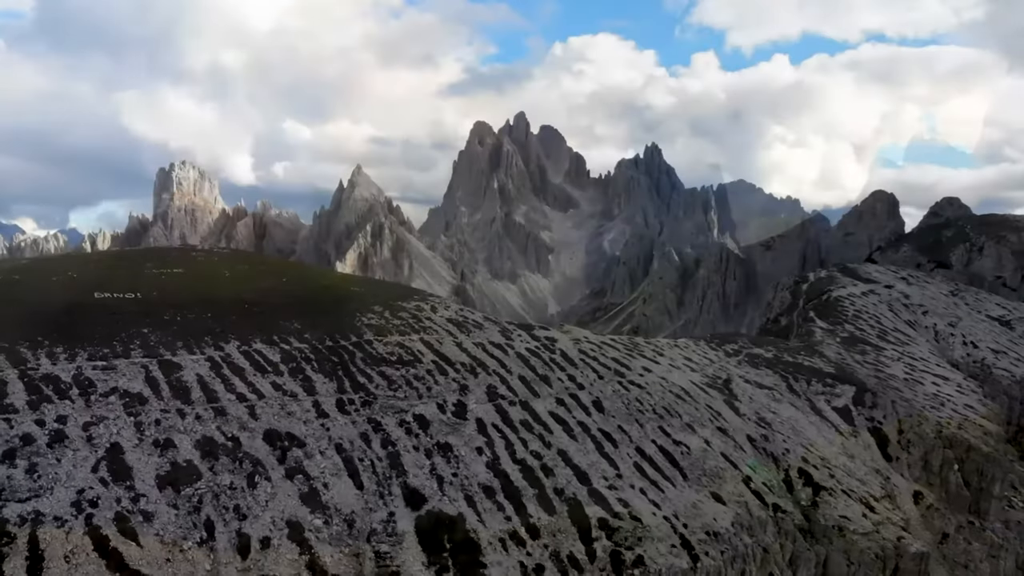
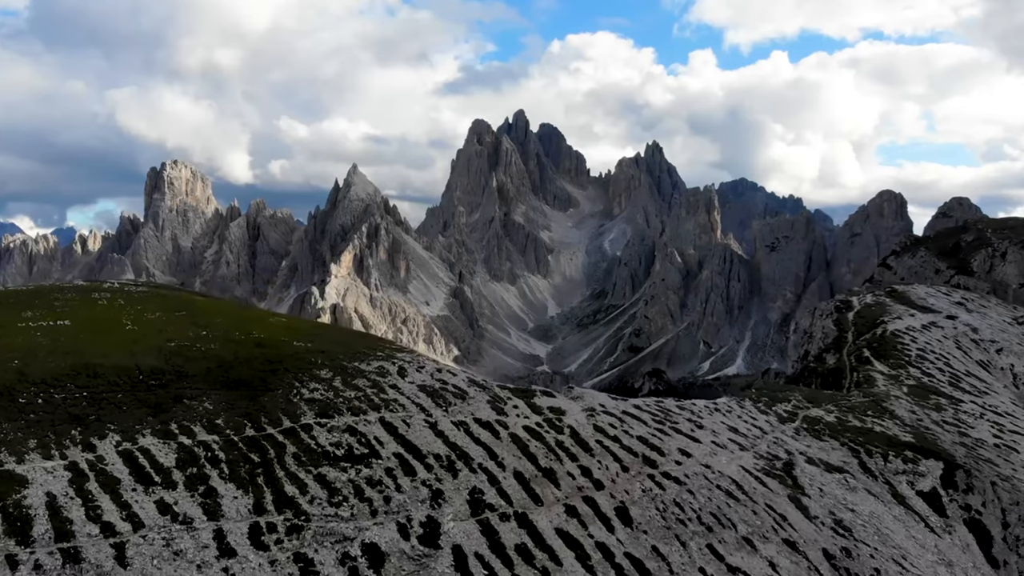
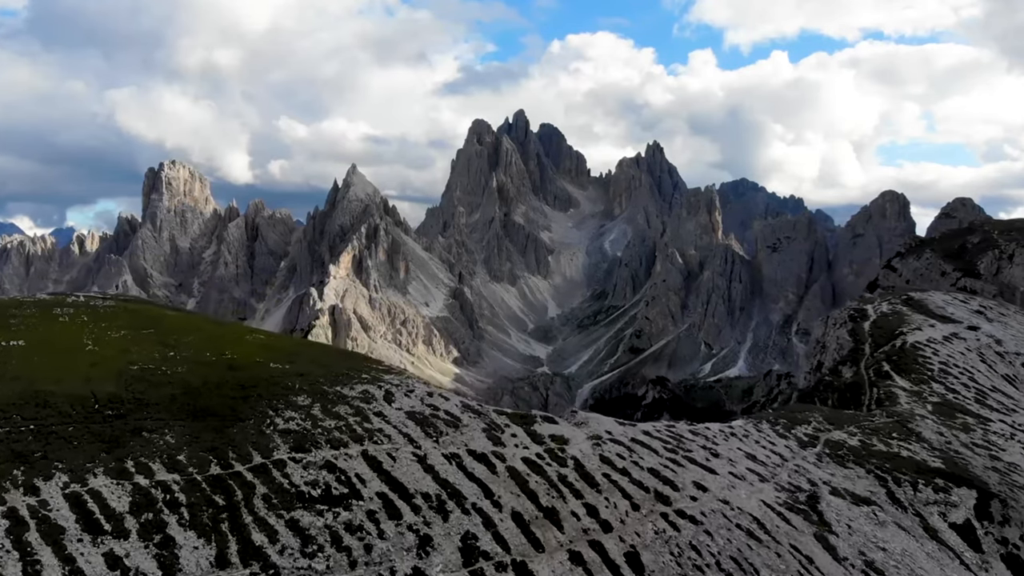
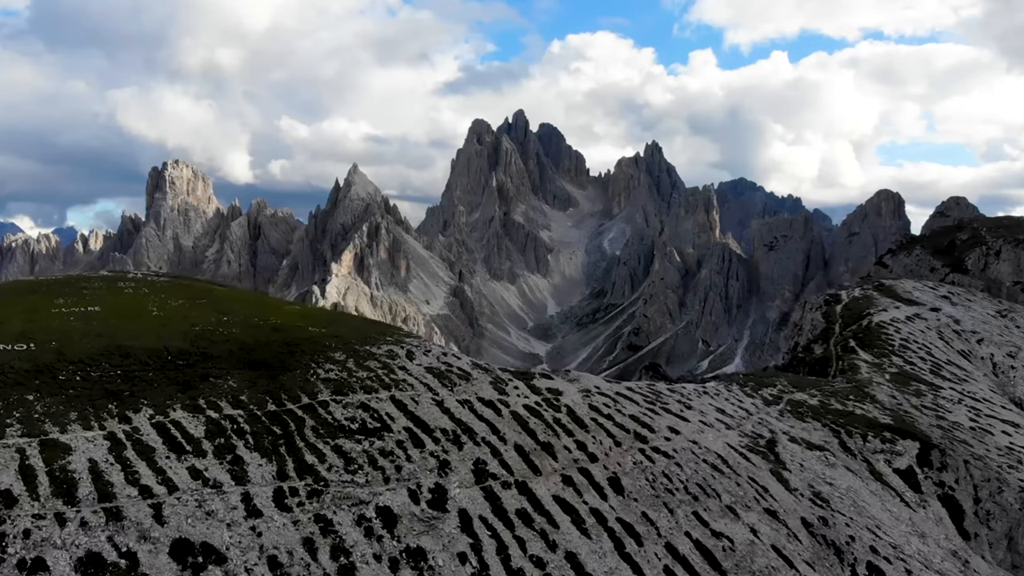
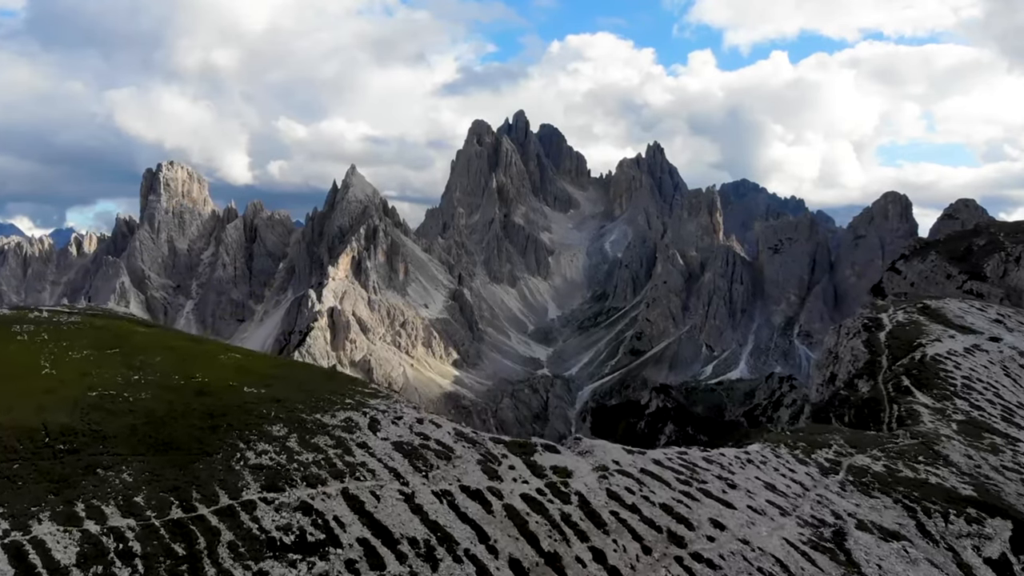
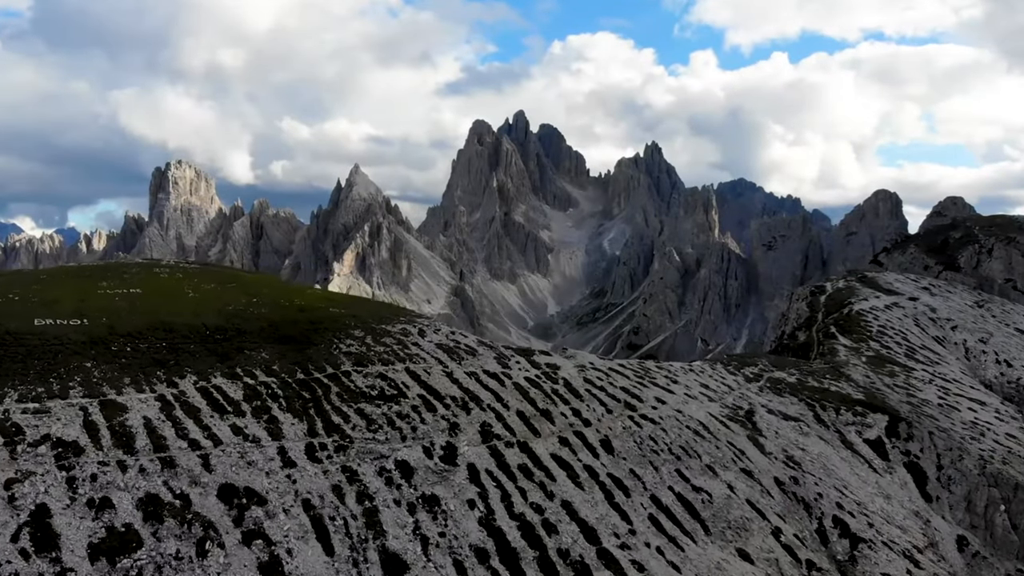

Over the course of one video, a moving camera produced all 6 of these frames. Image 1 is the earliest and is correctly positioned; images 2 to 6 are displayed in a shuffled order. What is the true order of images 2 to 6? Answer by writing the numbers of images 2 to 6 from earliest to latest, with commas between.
6, 4, 2, 3, 5
